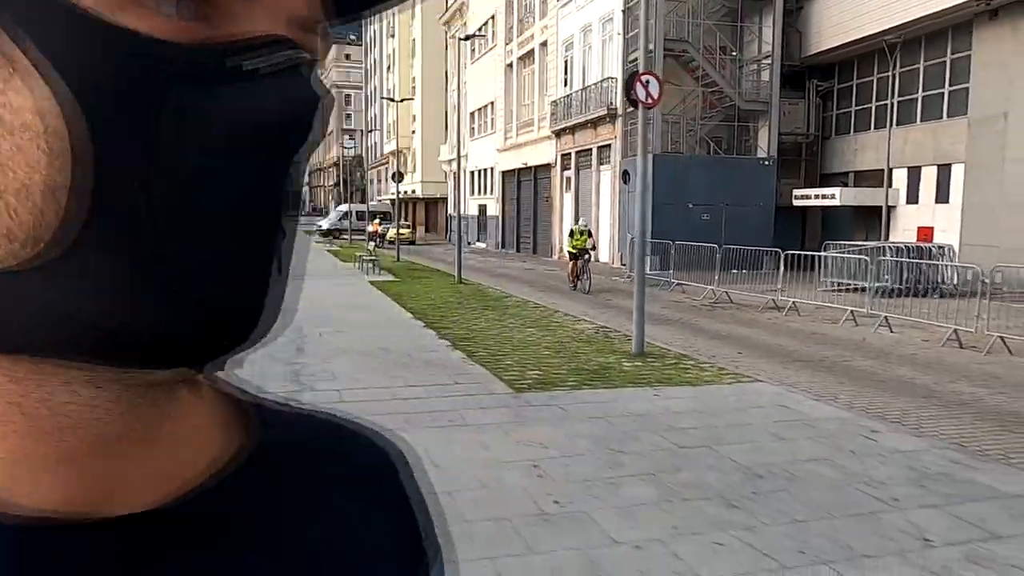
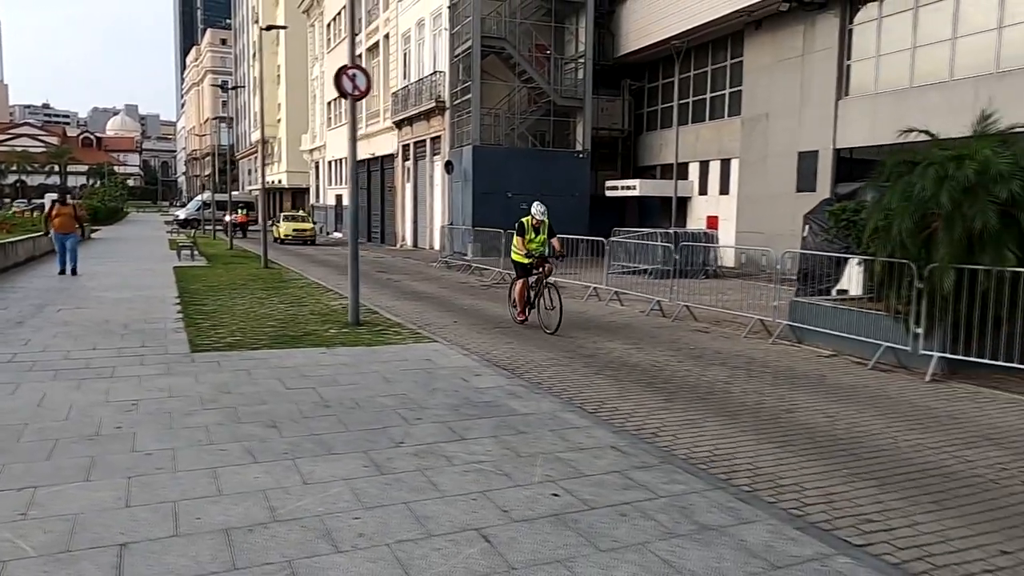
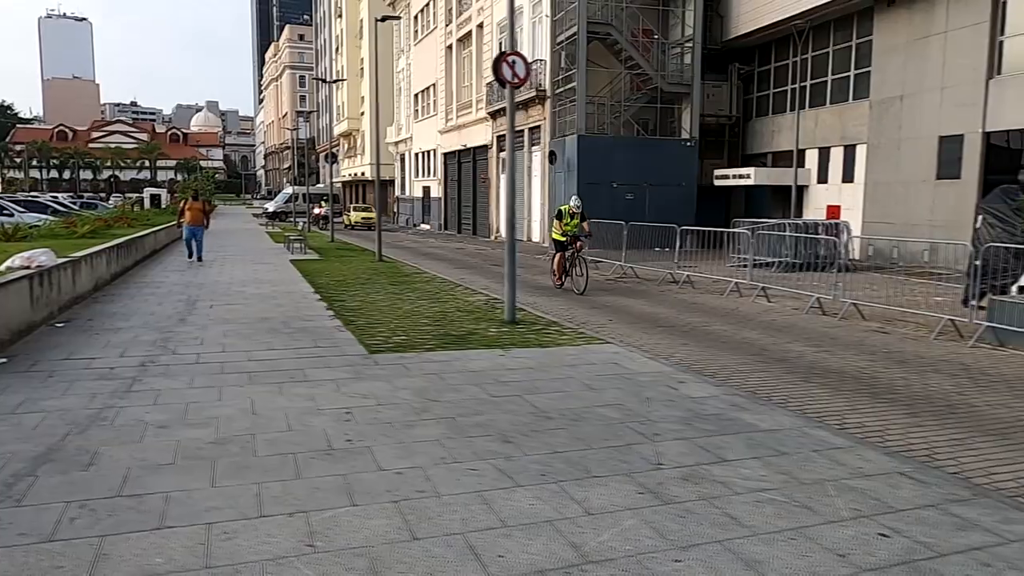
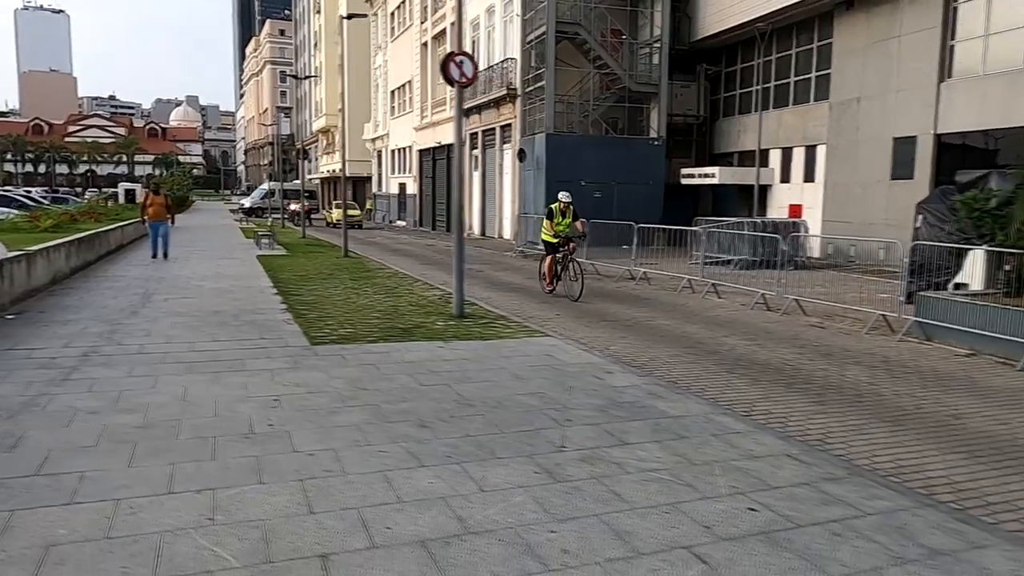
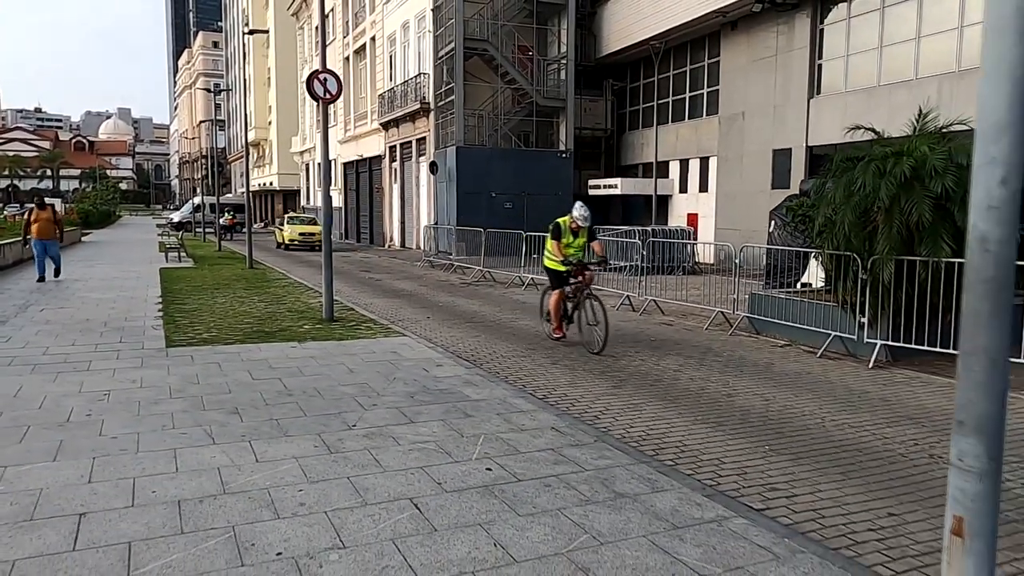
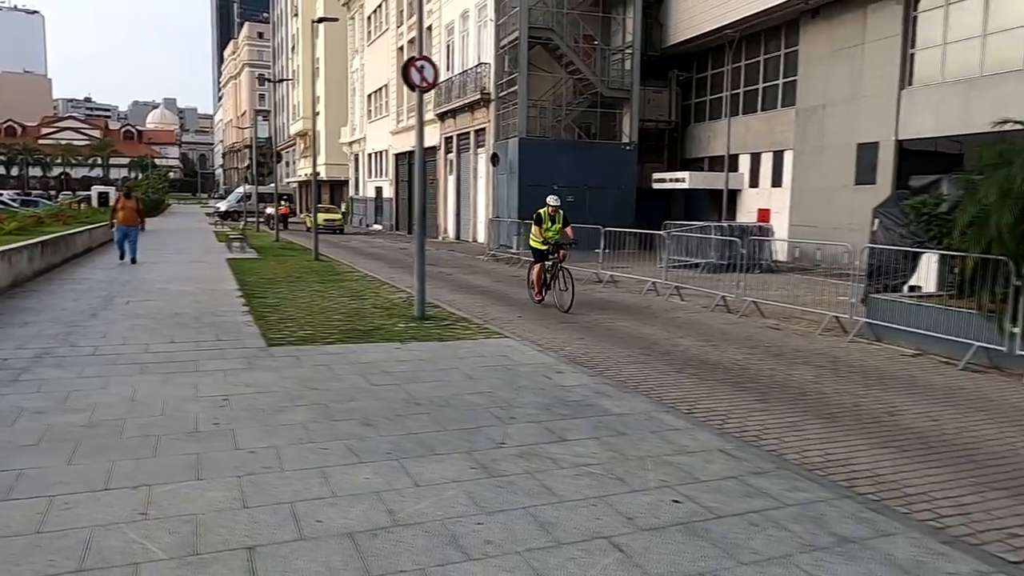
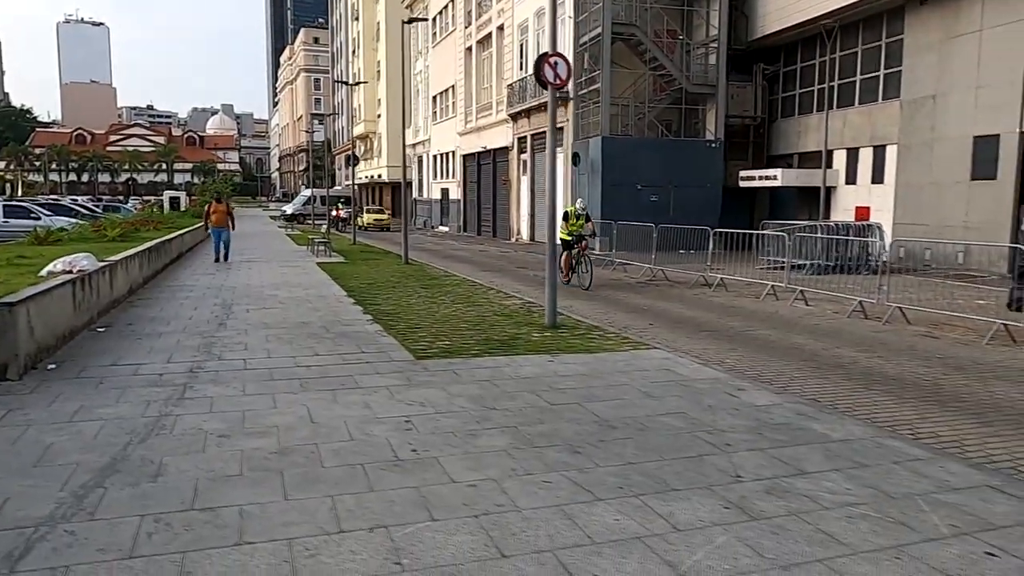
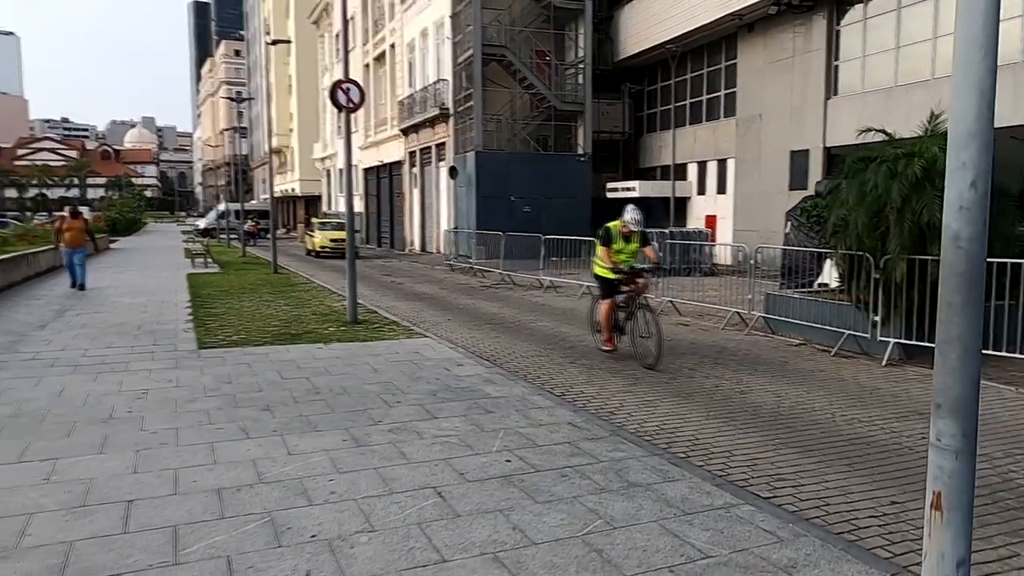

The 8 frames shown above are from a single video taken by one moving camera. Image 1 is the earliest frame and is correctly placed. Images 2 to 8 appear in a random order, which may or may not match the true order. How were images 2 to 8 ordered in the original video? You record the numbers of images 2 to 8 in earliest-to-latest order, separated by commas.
7, 3, 4, 6, 2, 5, 8
